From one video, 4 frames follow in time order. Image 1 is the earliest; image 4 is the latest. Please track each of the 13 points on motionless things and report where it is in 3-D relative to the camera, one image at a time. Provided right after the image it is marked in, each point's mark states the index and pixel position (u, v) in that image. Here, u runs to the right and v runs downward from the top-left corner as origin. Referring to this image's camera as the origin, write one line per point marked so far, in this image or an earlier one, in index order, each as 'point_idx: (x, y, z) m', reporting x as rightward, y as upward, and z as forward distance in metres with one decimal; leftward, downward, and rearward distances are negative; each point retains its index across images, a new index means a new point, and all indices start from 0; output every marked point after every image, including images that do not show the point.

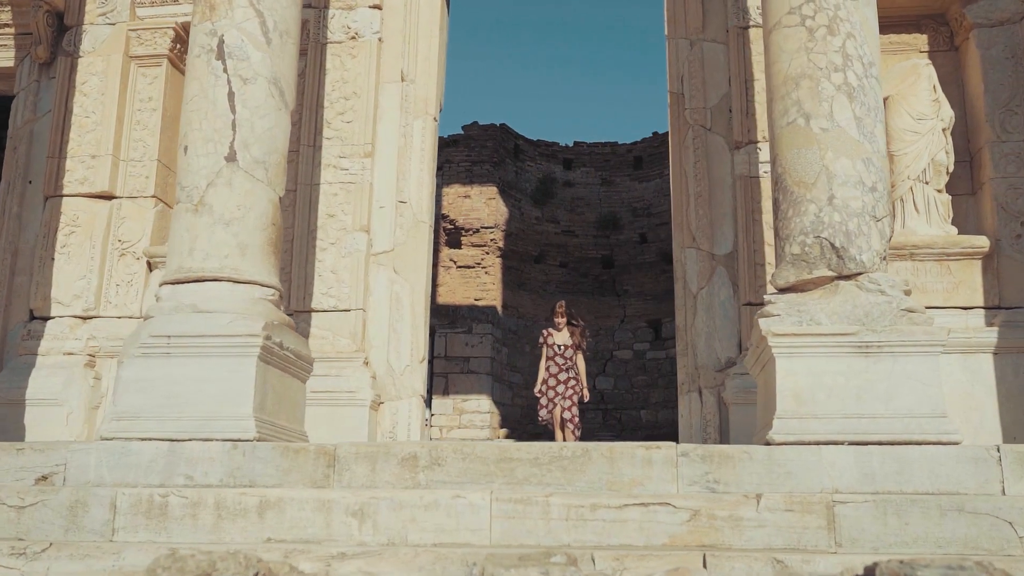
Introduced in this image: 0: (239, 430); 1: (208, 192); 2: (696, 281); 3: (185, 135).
0: (-1.3, -0.7, +4.8) m
1: (-1.6, +0.5, +5.3) m
2: (+1.3, +0.1, +7.0) m
3: (-1.8, +0.8, +5.4) m
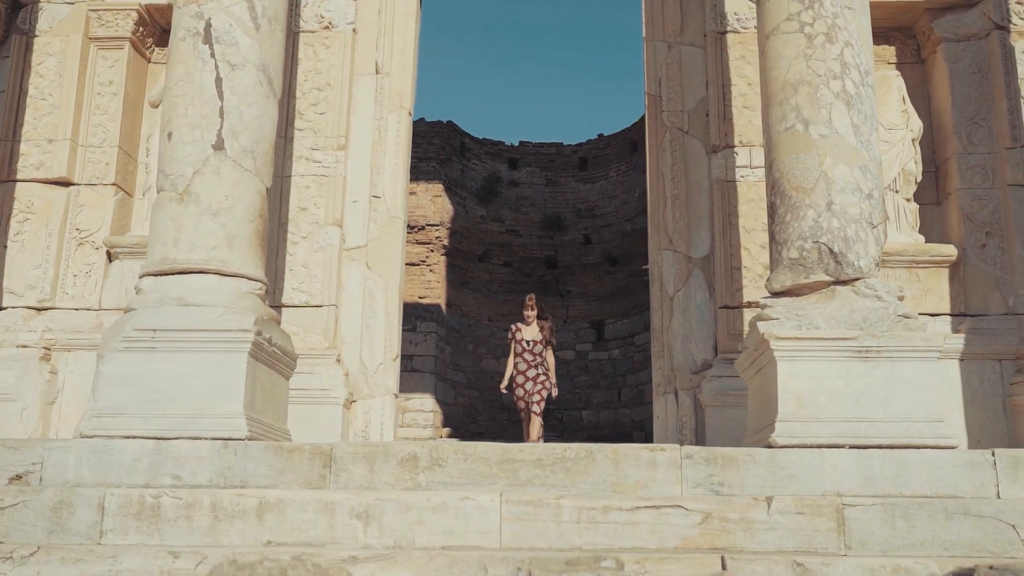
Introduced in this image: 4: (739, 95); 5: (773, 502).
0: (-1.3, -0.7, +4.7) m
1: (-1.6, +0.6, +5.1) m
2: (+1.1, 0.0, +7.0) m
3: (-1.8, +0.9, +5.2) m
4: (+1.7, +1.4, +7.2) m
5: (+1.1, -0.9, +4.1) m
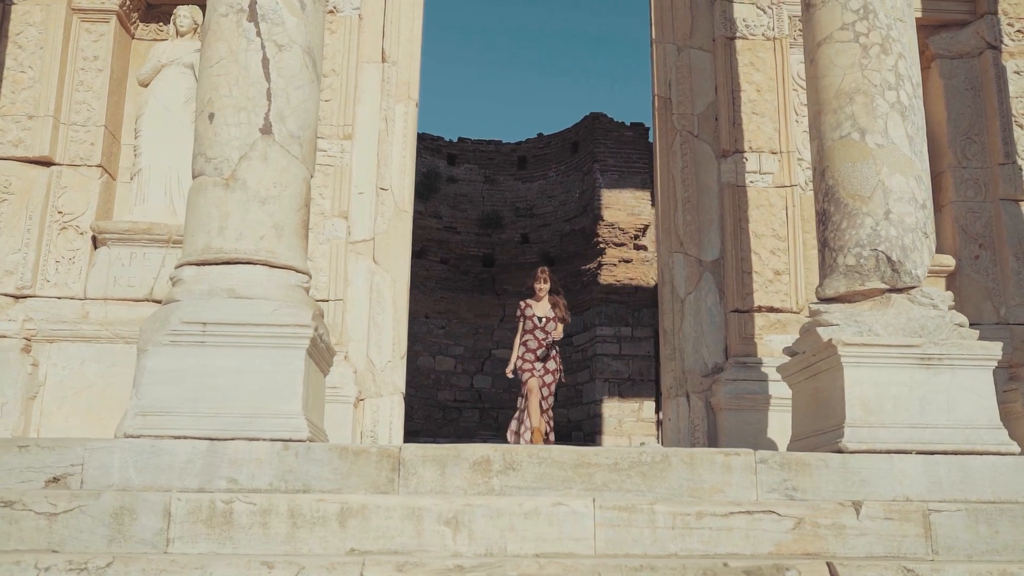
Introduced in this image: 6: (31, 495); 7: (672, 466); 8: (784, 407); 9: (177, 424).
0: (-1.0, -0.6, +4.4) m
1: (-1.3, +0.6, +4.8) m
2: (+1.2, 0.0, +7.0) m
3: (-1.5, +0.9, +4.9) m
4: (+1.7, +1.4, +7.3) m
5: (+1.5, -0.9, +4.1) m
6: (-1.9, -0.8, +3.9) m
7: (+0.7, -0.8, +4.5) m
8: (+1.8, -0.8, +6.6) m
9: (-1.5, -0.6, +4.4) m
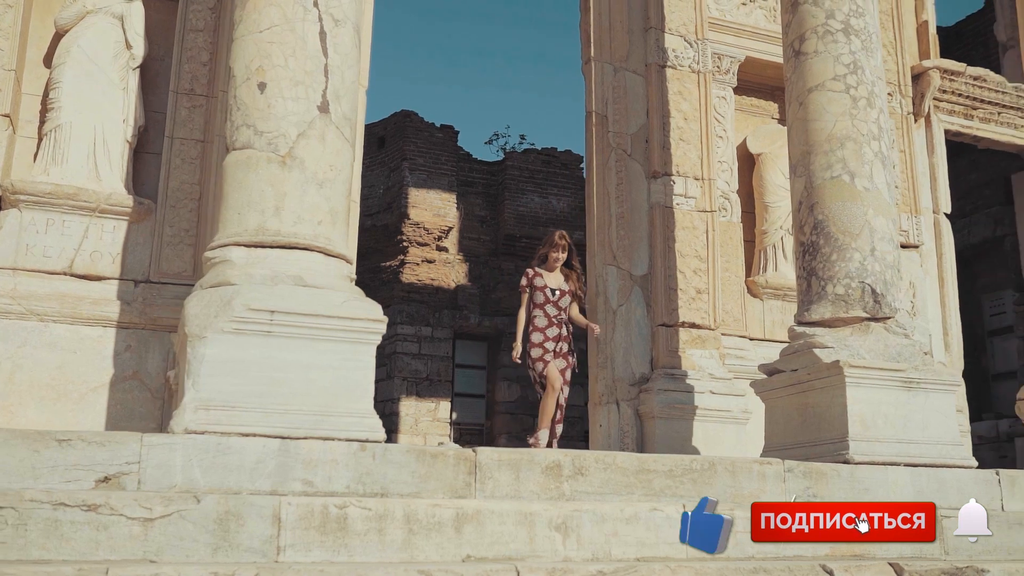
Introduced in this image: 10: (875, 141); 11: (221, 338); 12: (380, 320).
0: (-0.6, -0.6, +4.2) m
1: (-1.0, +0.7, +4.5) m
2: (+0.8, -0.1, +7.3) m
3: (-1.2, +1.0, +4.5) m
4: (+1.3, +1.3, +7.8) m
5: (+1.8, -1.1, +4.6) m
6: (-1.4, -0.7, +3.4) m
7: (+1.0, -0.9, +4.7) m
8: (+1.4, -0.9, +7.1) m
9: (-1.1, -0.5, +4.0) m
10: (+2.1, +0.9, +5.8) m
11: (-1.2, -0.2, +4.1) m
12: (-0.6, -0.1, +4.4) m
